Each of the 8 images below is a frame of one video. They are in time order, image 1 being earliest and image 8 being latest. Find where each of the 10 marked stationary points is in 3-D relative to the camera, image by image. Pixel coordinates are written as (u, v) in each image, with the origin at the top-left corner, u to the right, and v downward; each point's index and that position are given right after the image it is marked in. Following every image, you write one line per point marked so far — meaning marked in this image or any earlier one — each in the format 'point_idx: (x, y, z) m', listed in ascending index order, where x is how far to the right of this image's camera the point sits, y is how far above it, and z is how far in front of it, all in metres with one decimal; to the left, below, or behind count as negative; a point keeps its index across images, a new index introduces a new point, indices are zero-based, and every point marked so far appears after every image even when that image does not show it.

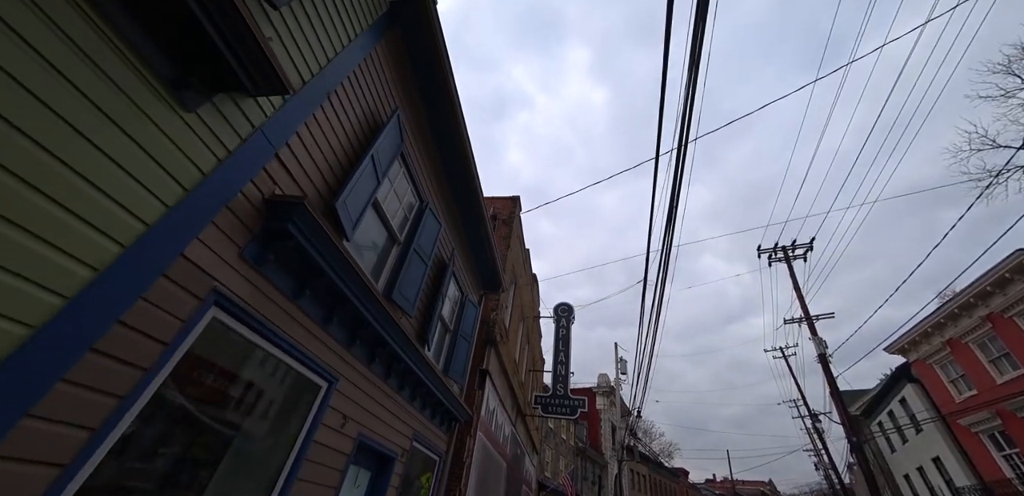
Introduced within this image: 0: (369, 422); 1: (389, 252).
0: (-1.6, -1.9, +4.1) m
1: (-1.5, 0.0, +4.6) m
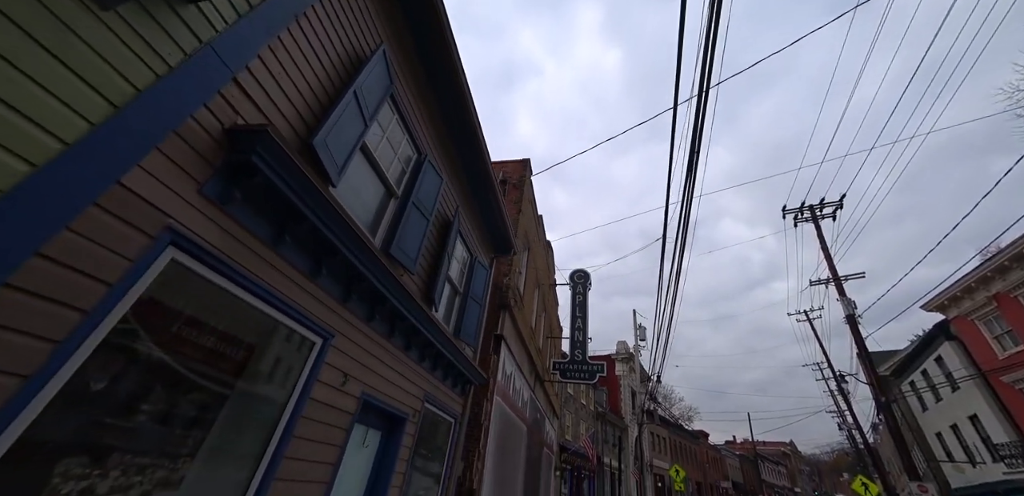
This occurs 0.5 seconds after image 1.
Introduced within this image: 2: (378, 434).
0: (-1.5, -1.4, +3.9) m
1: (-1.4, +0.5, +4.3) m
2: (-1.6, -2.1, +4.4) m
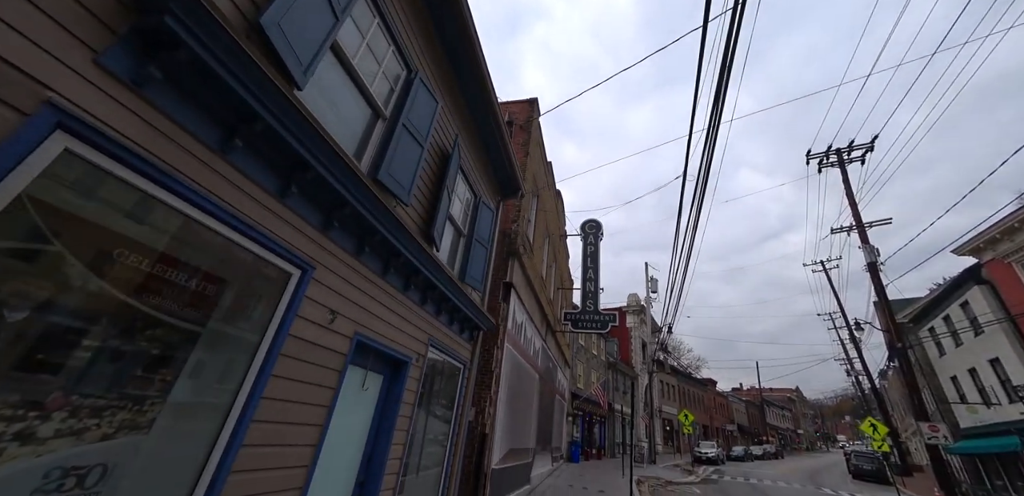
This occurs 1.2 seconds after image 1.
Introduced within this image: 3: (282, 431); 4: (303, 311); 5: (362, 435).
0: (-1.4, -0.7, +3.6) m
1: (-1.4, +1.2, +3.8) m
2: (-1.4, -1.4, +4.1) m
3: (-1.6, -1.3, +2.6) m
4: (-1.5, -0.5, +2.8) m
5: (-1.5, -1.9, +3.8) m
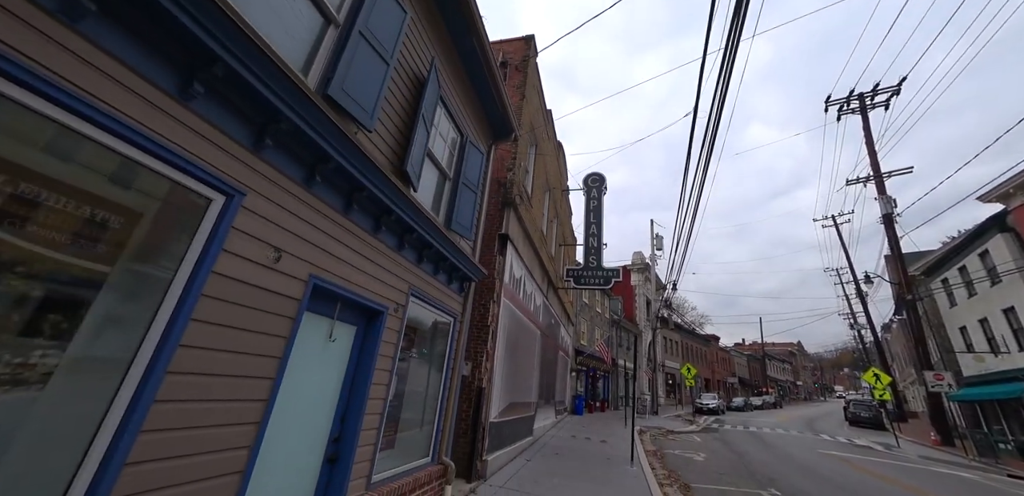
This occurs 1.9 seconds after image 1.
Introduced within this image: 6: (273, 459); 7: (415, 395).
0: (-1.5, -0.1, +3.1) m
1: (-1.6, +1.8, +3.1) m
2: (-1.6, -0.8, +3.7) m
3: (-1.7, -0.8, +2.2) m
4: (-1.7, 0.0, +2.3) m
5: (-1.6, -1.3, +3.5) m
6: (-1.8, -1.6, +2.9) m
7: (-1.3, -2.0, +5.1) m
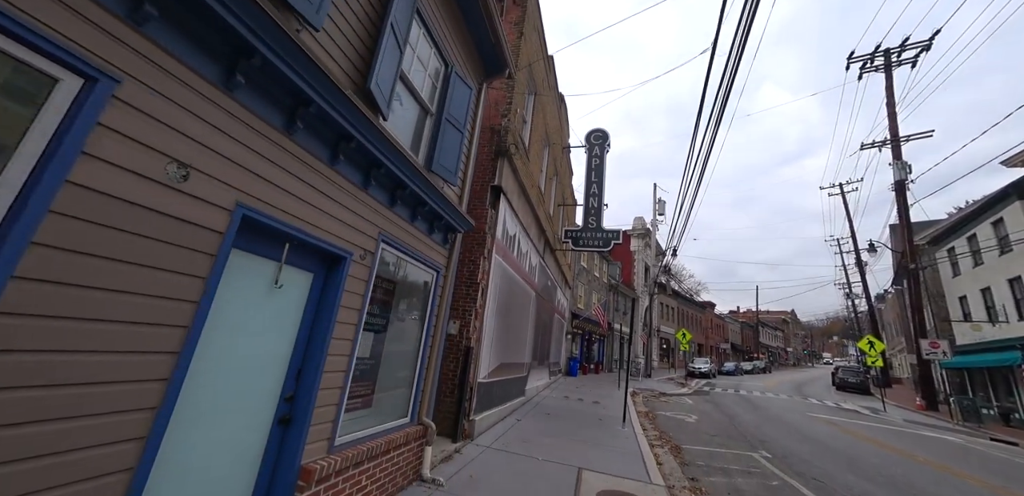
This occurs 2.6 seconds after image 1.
0: (-1.7, +0.4, +2.6) m
1: (-1.7, +2.3, +2.4) m
2: (-1.7, -0.2, +3.2) m
3: (-1.9, -0.4, +1.7) m
4: (-1.9, +0.4, +1.7) m
5: (-1.8, -0.8, +3.0) m
6: (-2.0, -1.1, +2.4) m
7: (-1.5, -1.3, +4.7) m
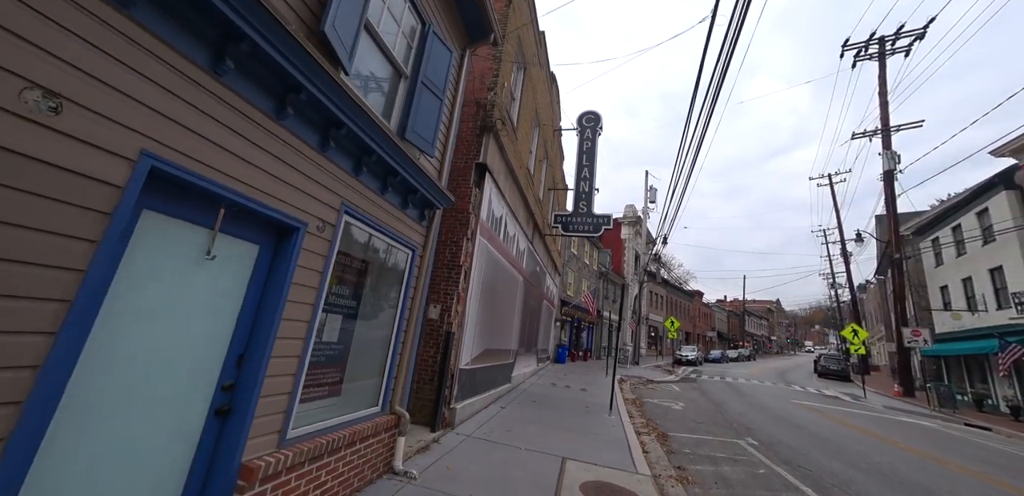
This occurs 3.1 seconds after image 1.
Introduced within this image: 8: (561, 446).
0: (-1.9, +0.6, +2.1) m
1: (-1.8, +2.5, +1.9) m
2: (-1.9, 0.0, +2.8) m
3: (-2.1, -0.2, +1.3) m
4: (-2.0, +0.6, +1.3) m
5: (-2.0, -0.5, +2.6) m
6: (-2.1, -0.9, +2.0) m
7: (-1.7, -1.0, +4.3) m
8: (+0.8, -3.5, +6.6) m
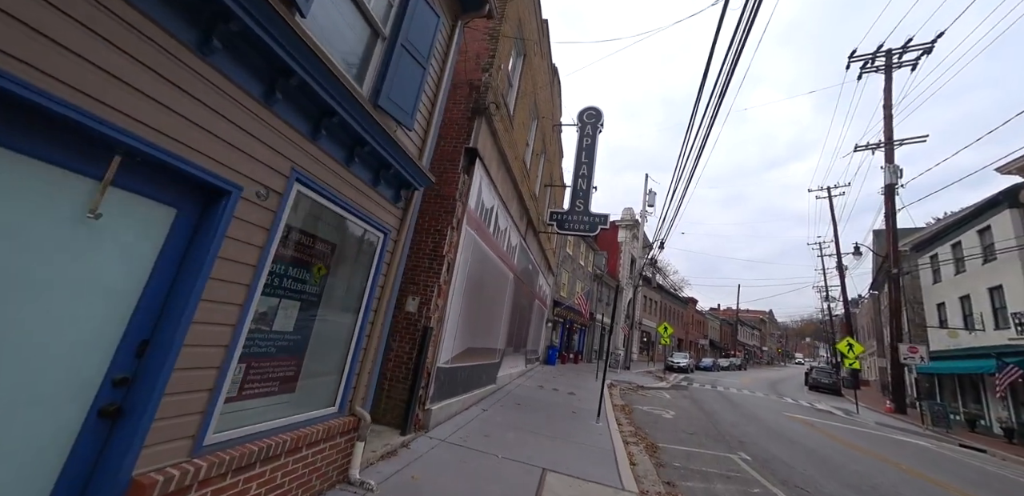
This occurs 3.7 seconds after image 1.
0: (-2.0, +0.8, +1.6) m
1: (-1.9, +2.7, +1.4) m
2: (-2.1, +0.2, +2.3) m
3: (-2.2, 0.0, +0.8) m
4: (-2.1, +0.9, +0.8) m
5: (-2.2, -0.3, +2.1) m
6: (-2.3, -0.7, +1.5) m
7: (-2.0, -0.8, +3.8) m
8: (+0.5, -3.3, +6.1) m
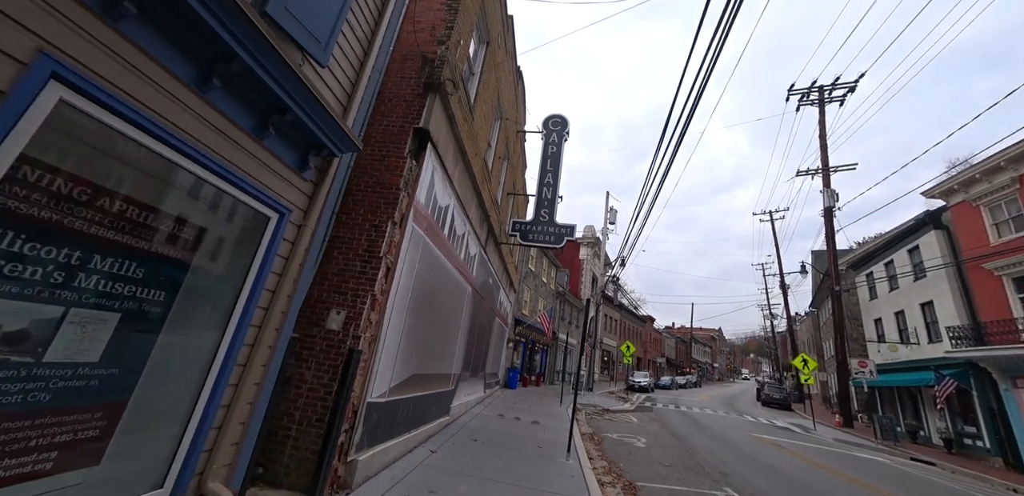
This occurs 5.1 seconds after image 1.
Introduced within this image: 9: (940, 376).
0: (-2.1, +1.1, +0.2) m
1: (-1.9, +3.0, +0.1) m
2: (-2.2, +0.5, +0.8) m
3: (-2.2, +0.4, -0.7) m
4: (-2.1, +1.2, -0.6) m
5: (-2.3, -0.1, +0.6) m
6: (-2.4, -0.4, 0.0) m
7: (-2.3, -0.7, +2.3) m
8: (-0.1, -3.3, +4.7) m
9: (+20.3, -6.1, +17.8) m
